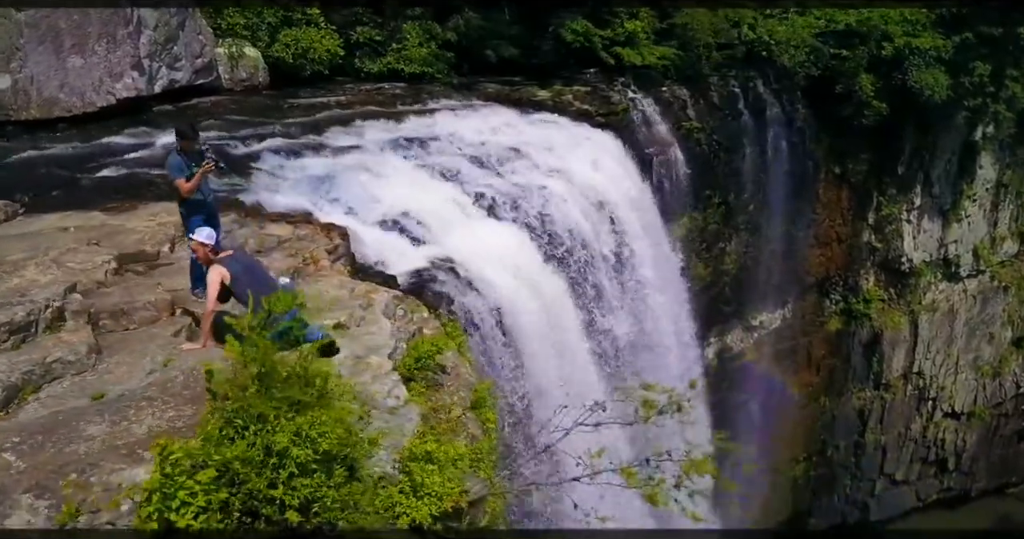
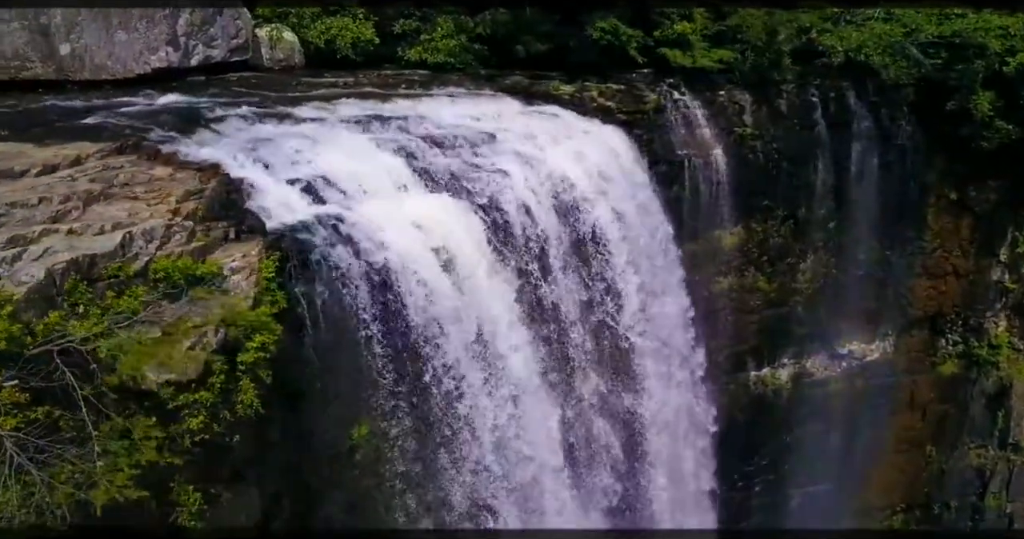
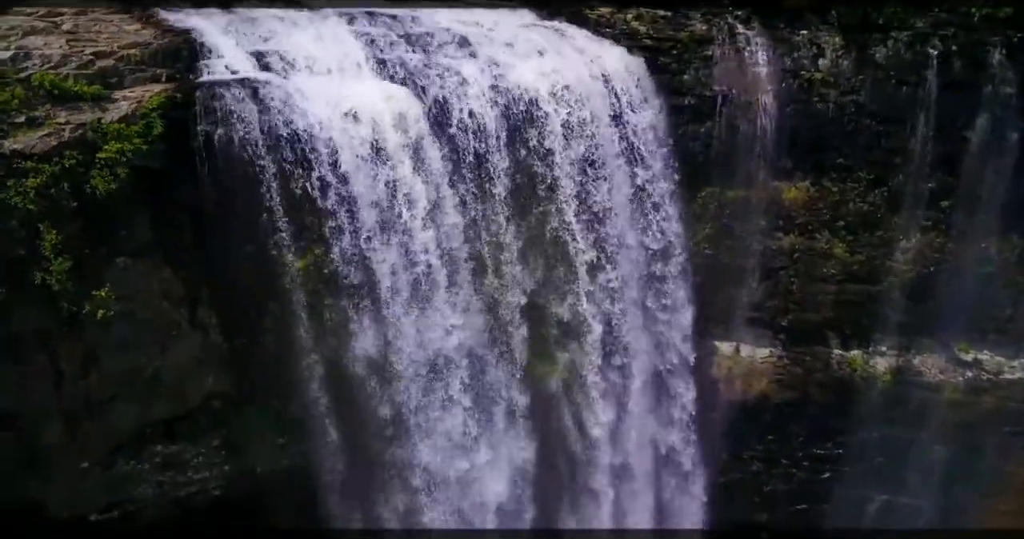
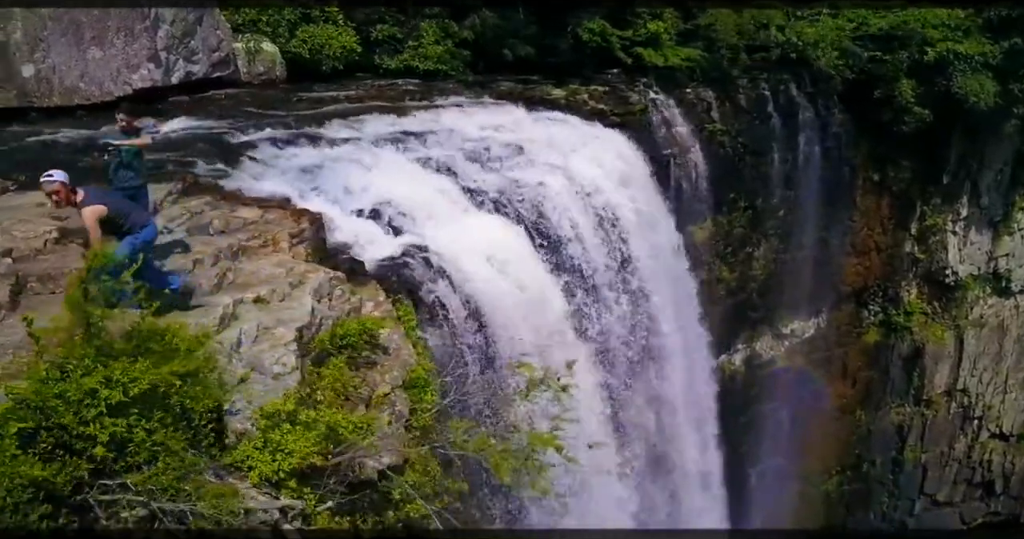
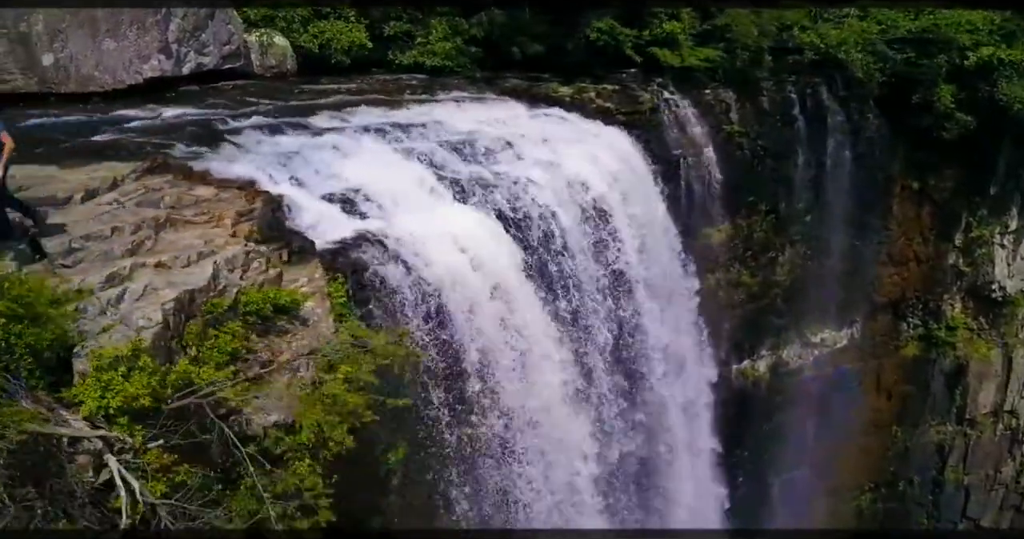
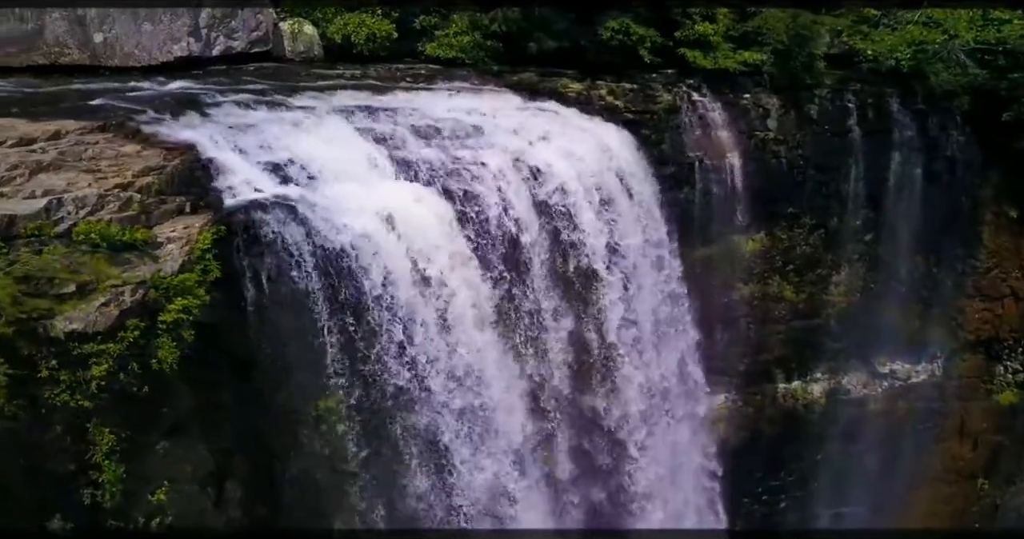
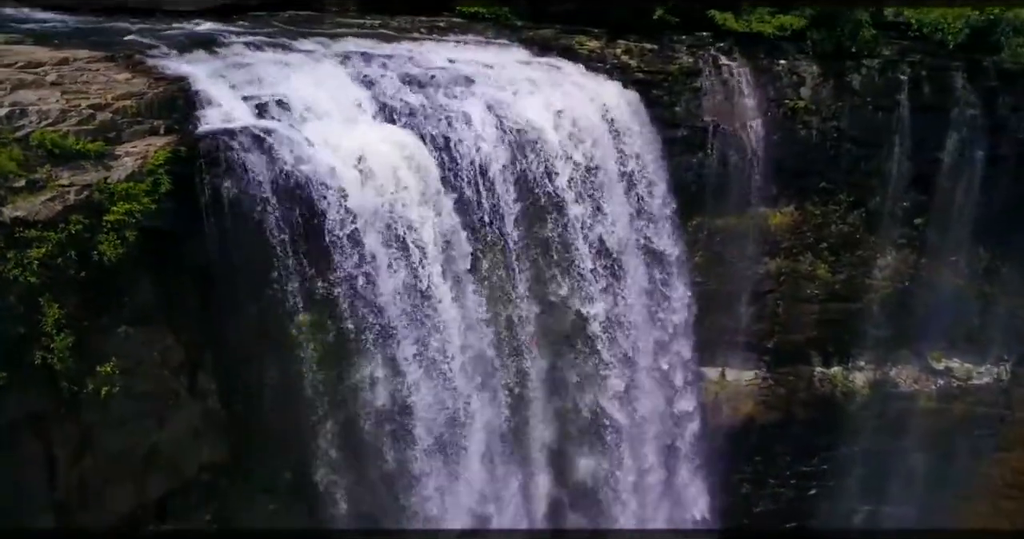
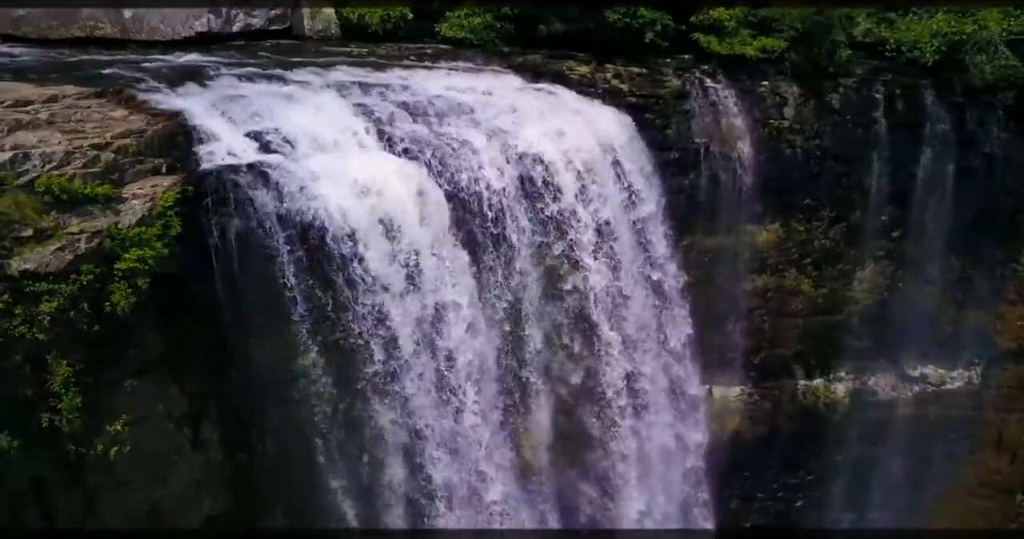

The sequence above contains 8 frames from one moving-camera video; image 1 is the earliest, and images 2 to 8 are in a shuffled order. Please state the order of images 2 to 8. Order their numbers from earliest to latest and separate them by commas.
4, 5, 2, 6, 8, 7, 3
